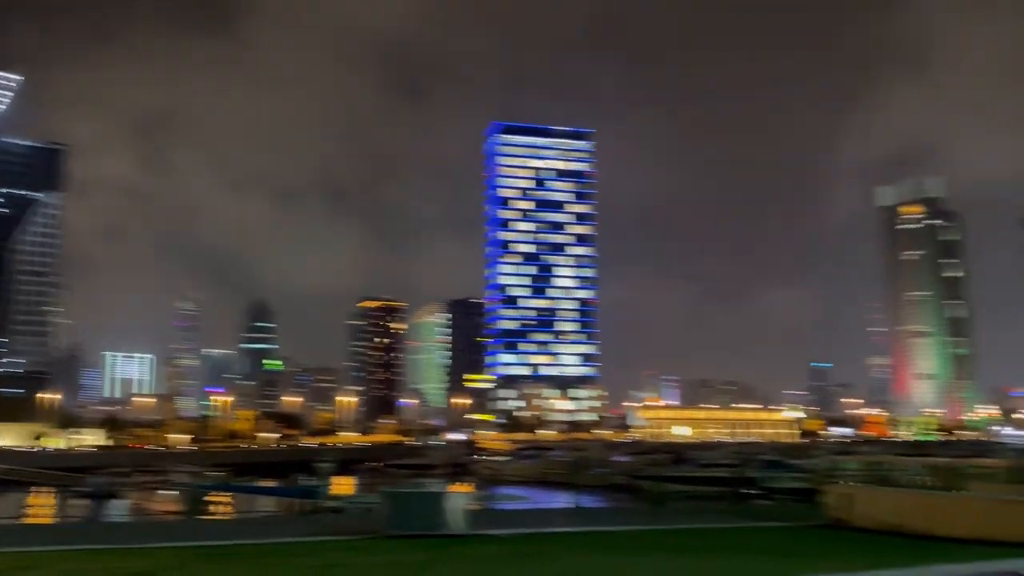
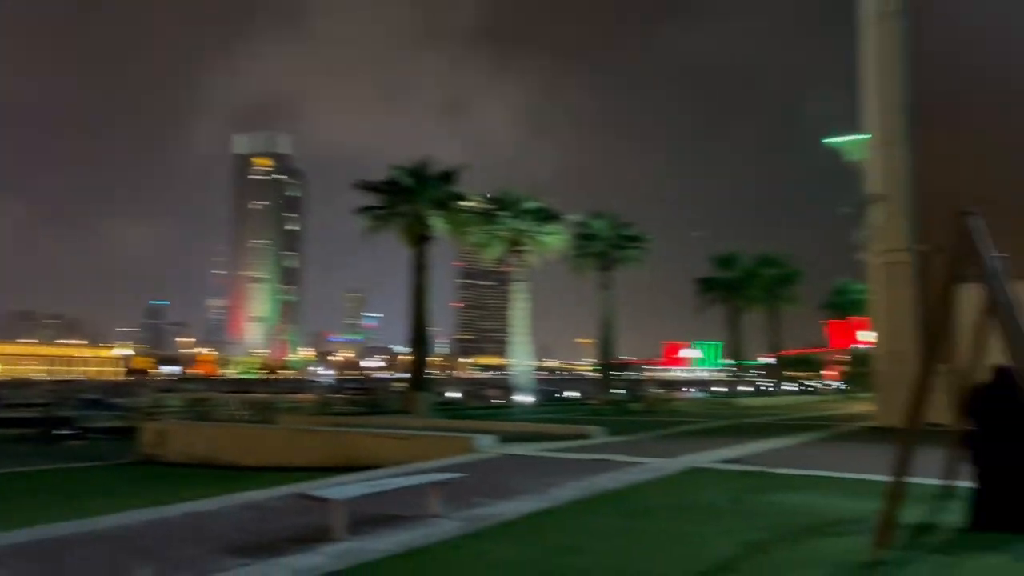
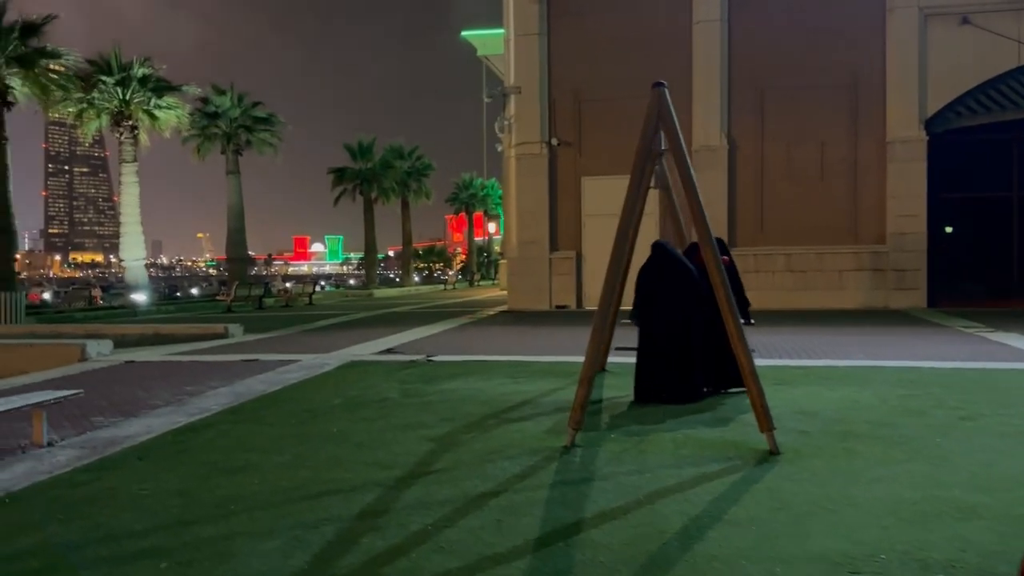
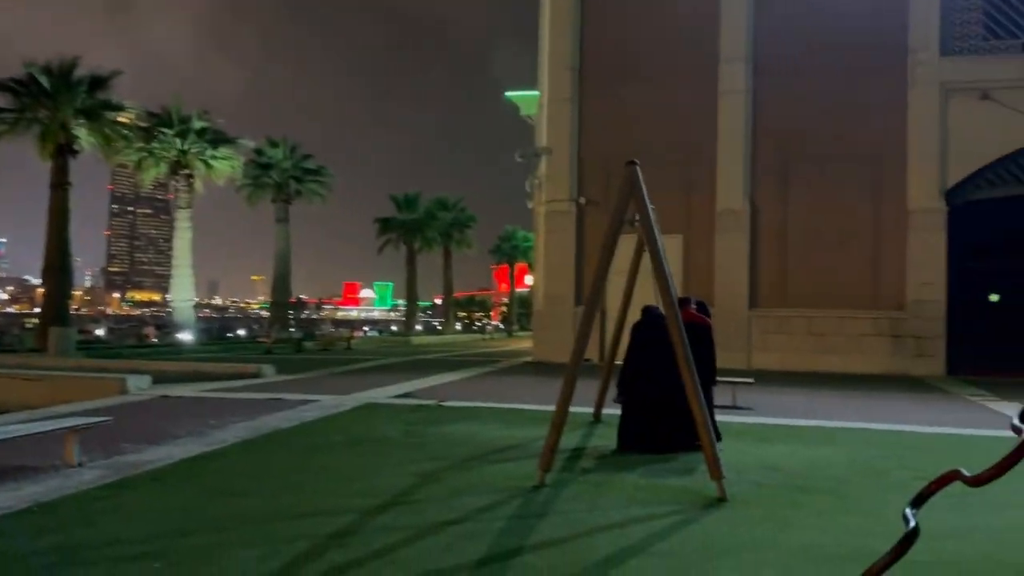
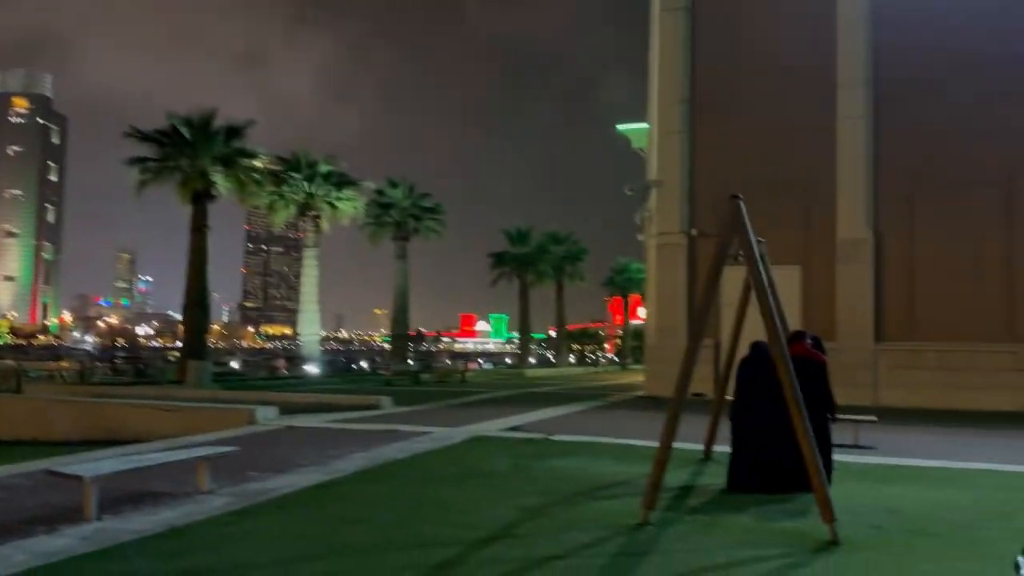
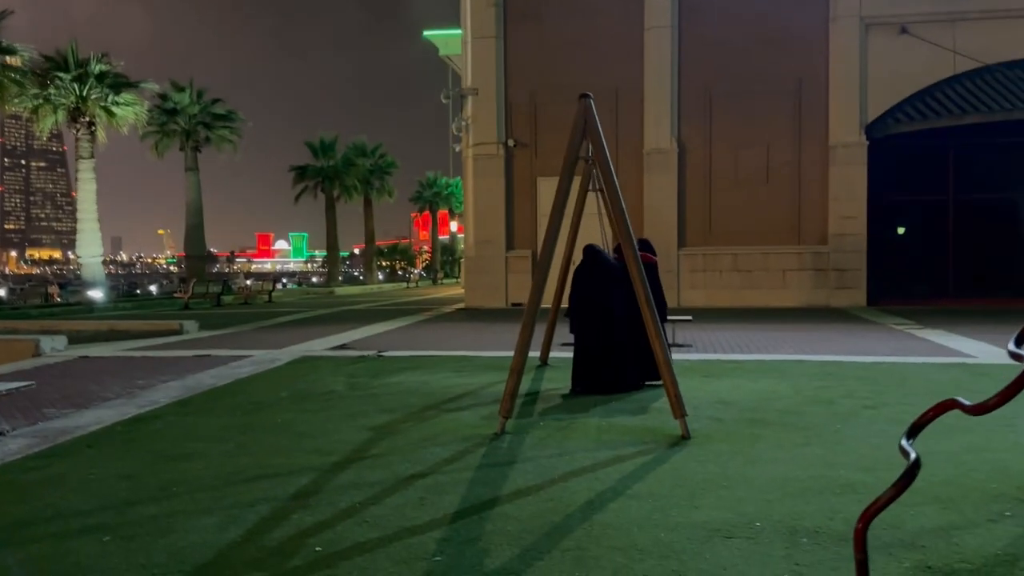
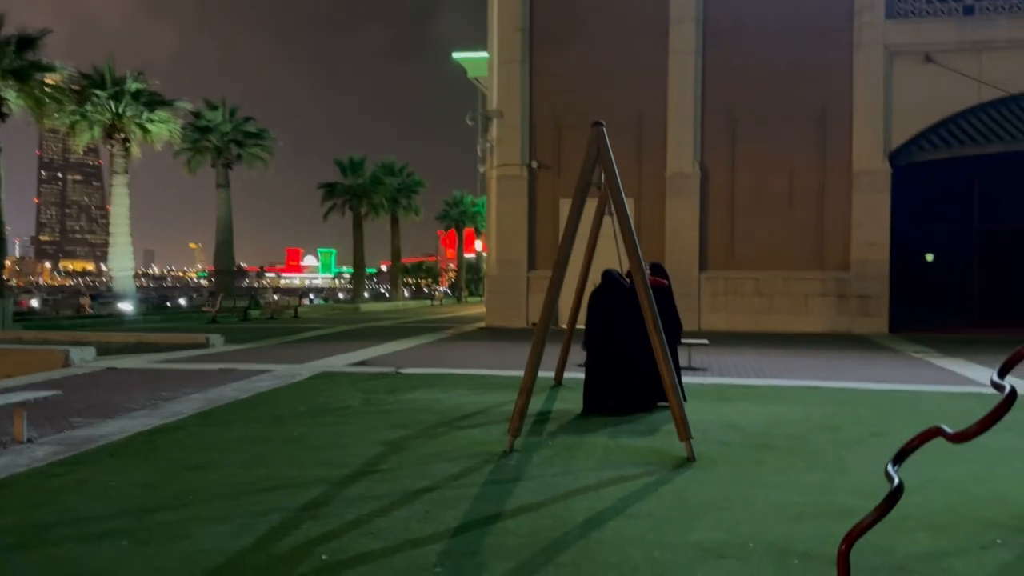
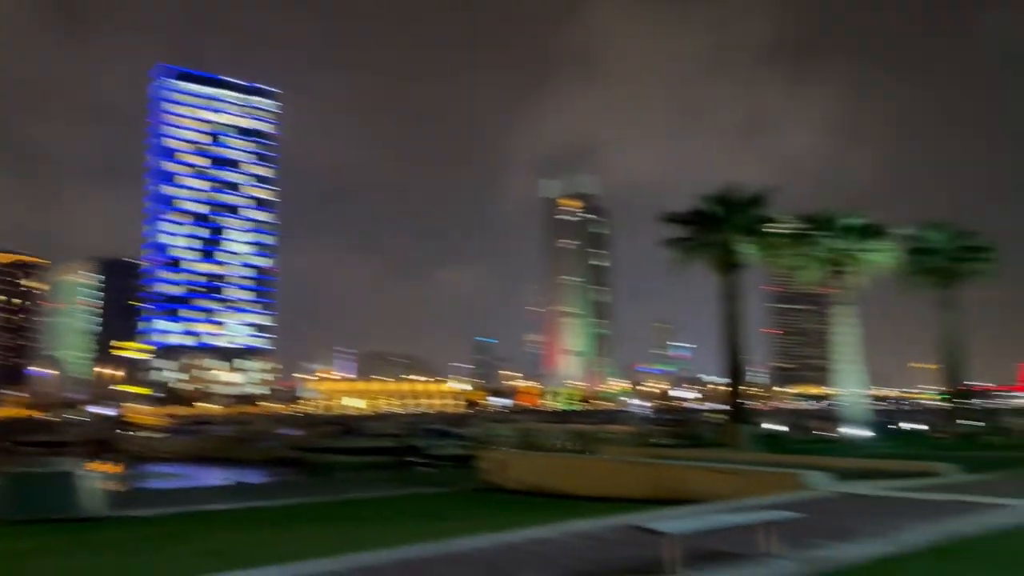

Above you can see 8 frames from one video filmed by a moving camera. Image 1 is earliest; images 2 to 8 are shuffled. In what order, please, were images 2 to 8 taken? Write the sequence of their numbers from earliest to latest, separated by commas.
8, 2, 5, 4, 7, 6, 3
